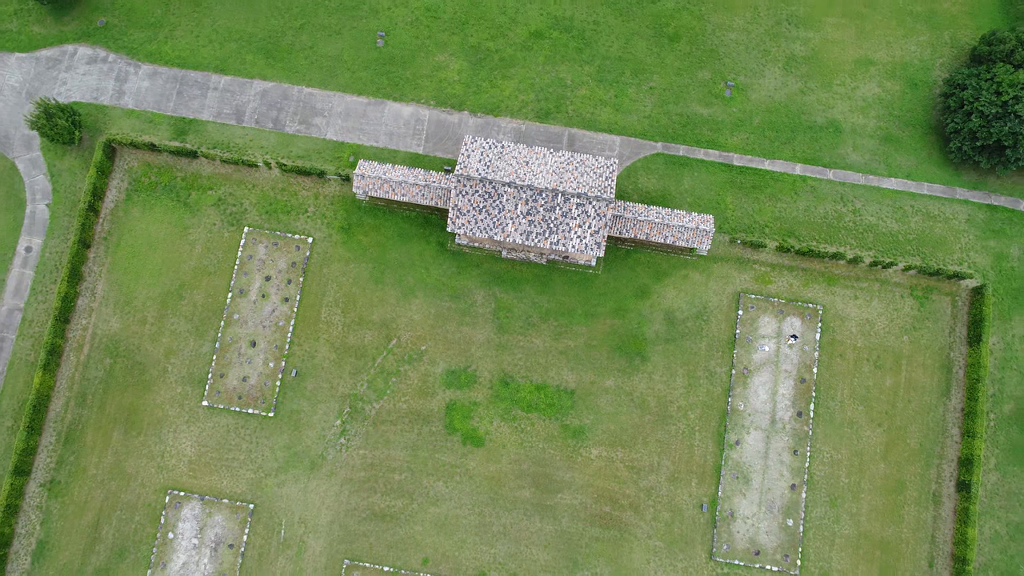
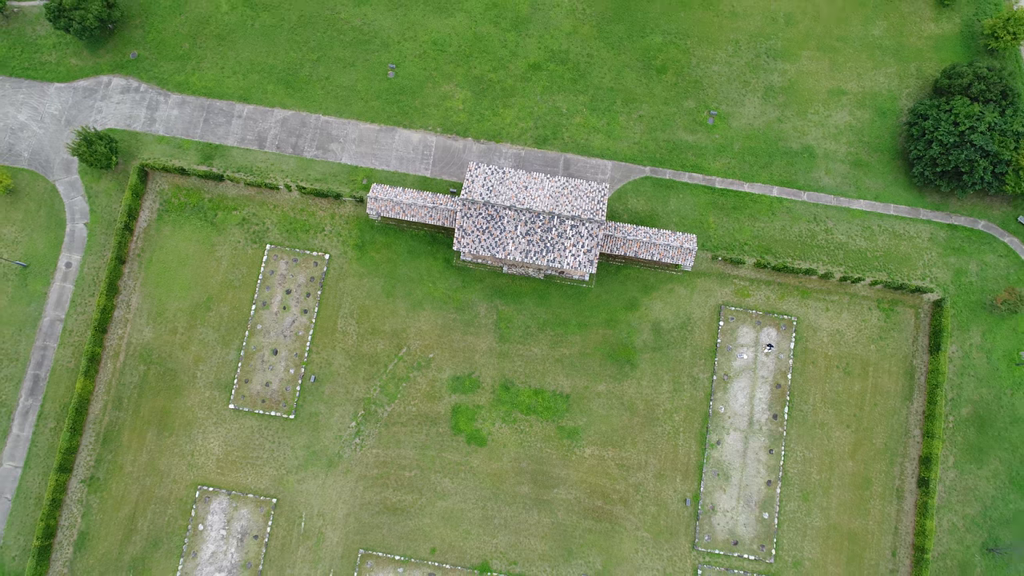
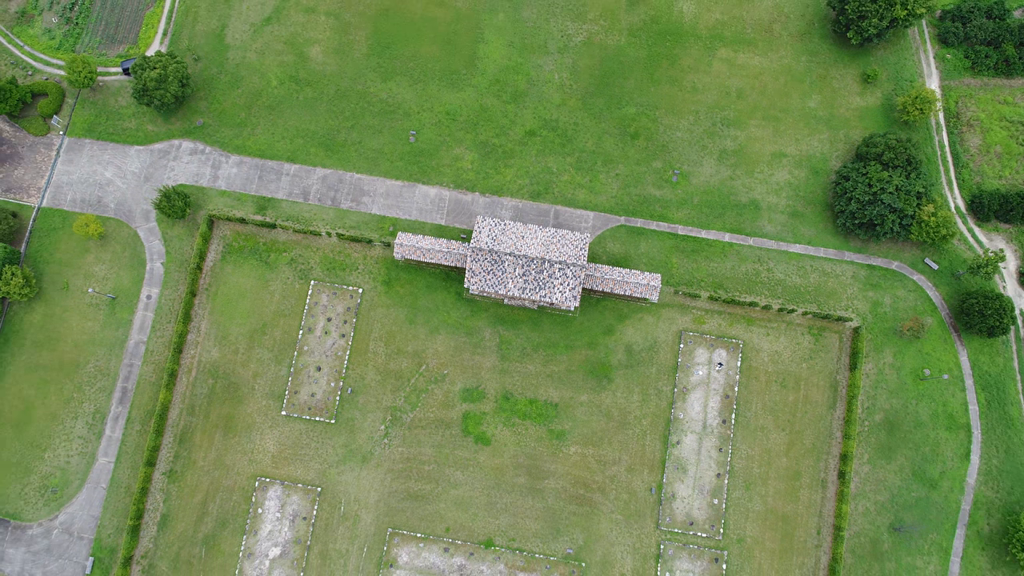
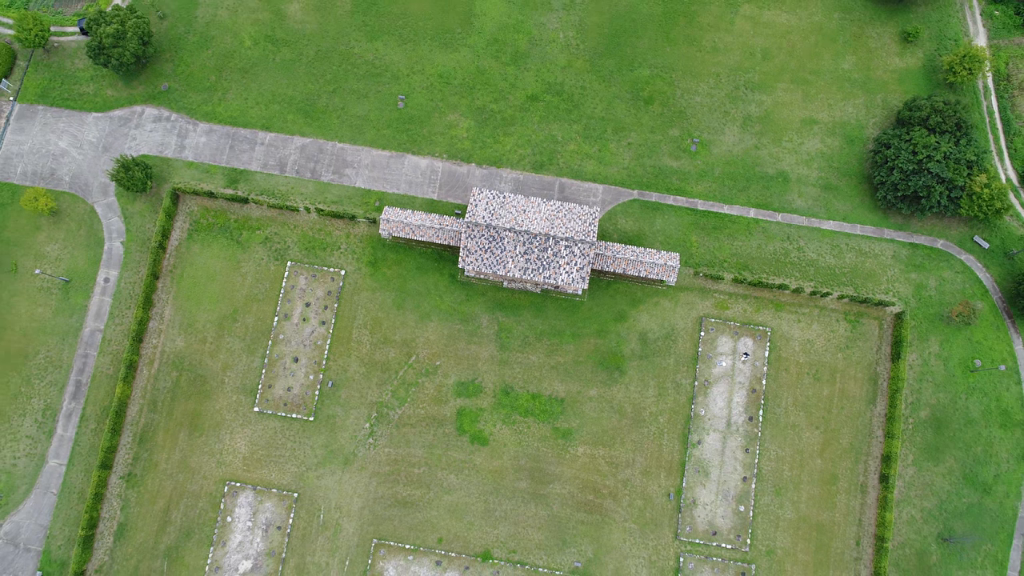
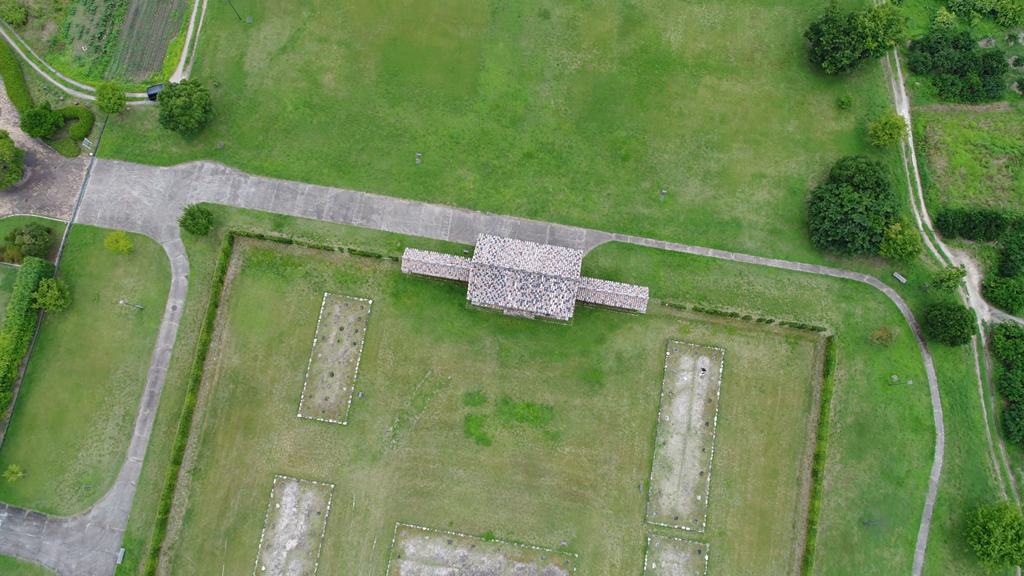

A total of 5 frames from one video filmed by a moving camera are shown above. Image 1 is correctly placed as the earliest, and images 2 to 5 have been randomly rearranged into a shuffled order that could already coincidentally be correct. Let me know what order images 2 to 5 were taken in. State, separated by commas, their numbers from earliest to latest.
2, 4, 3, 5
